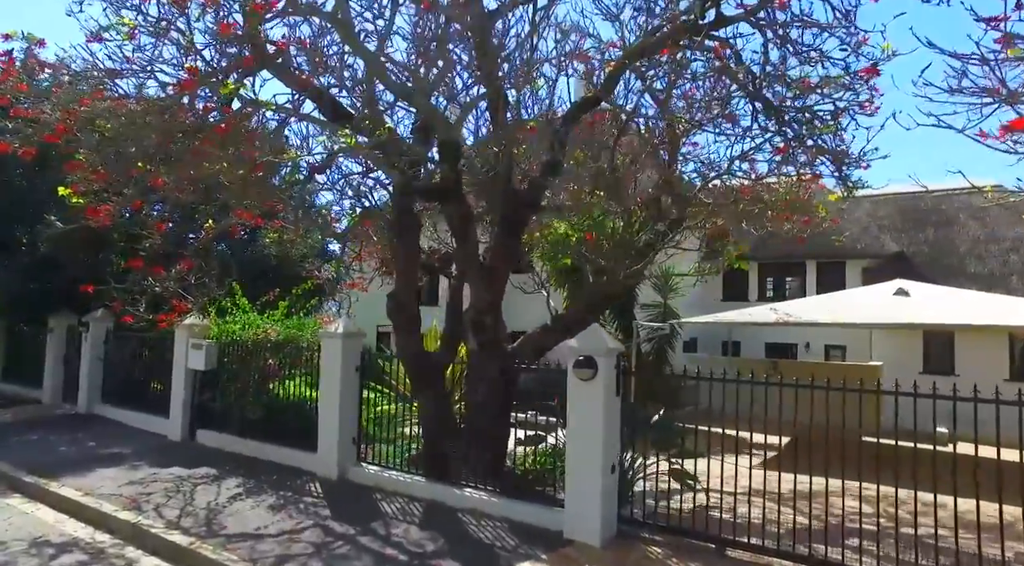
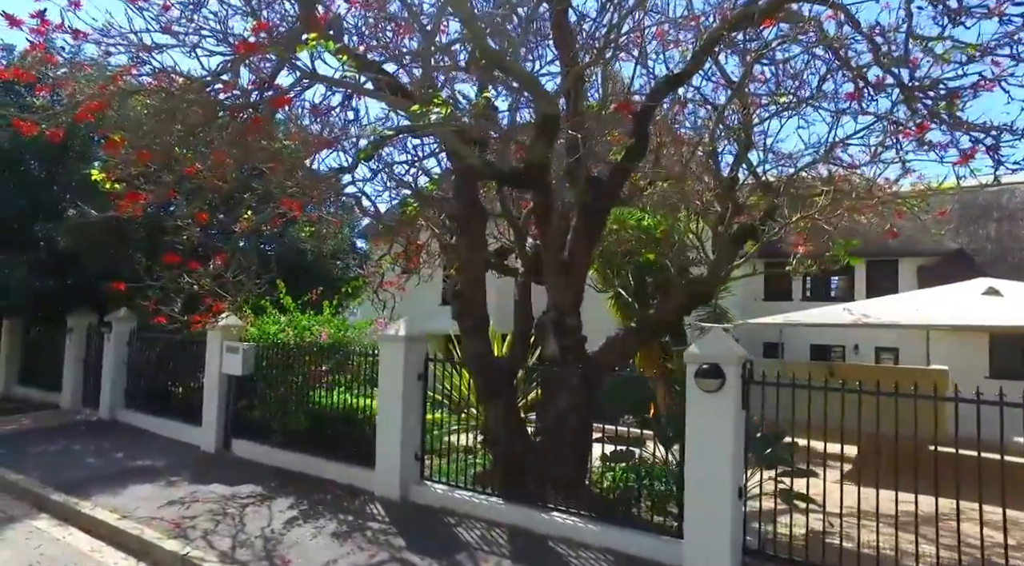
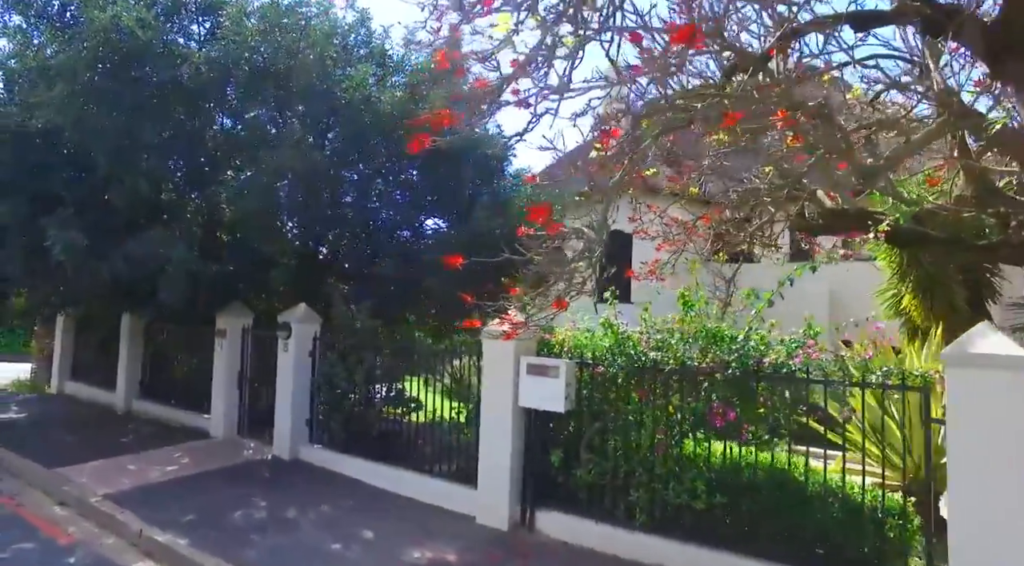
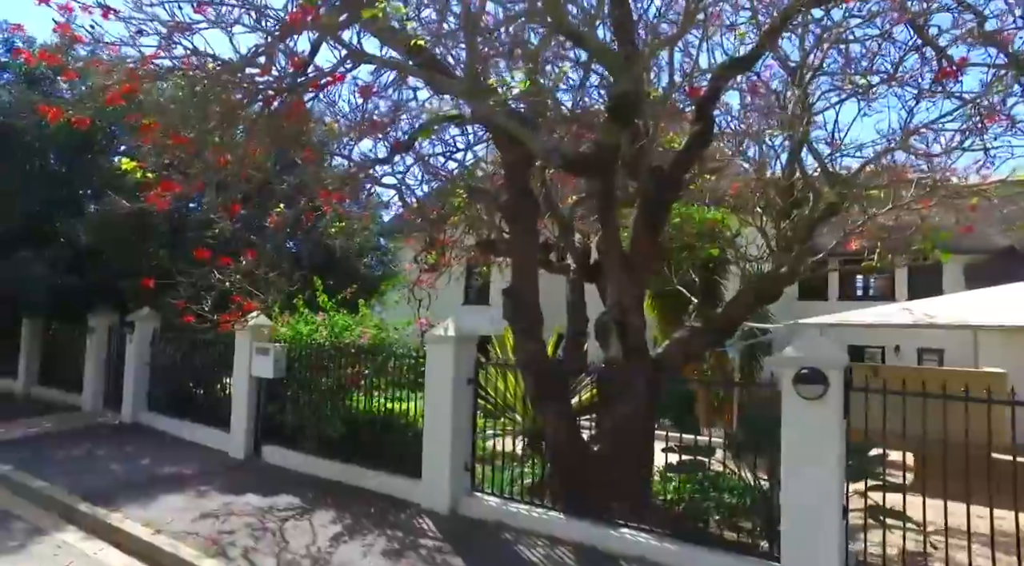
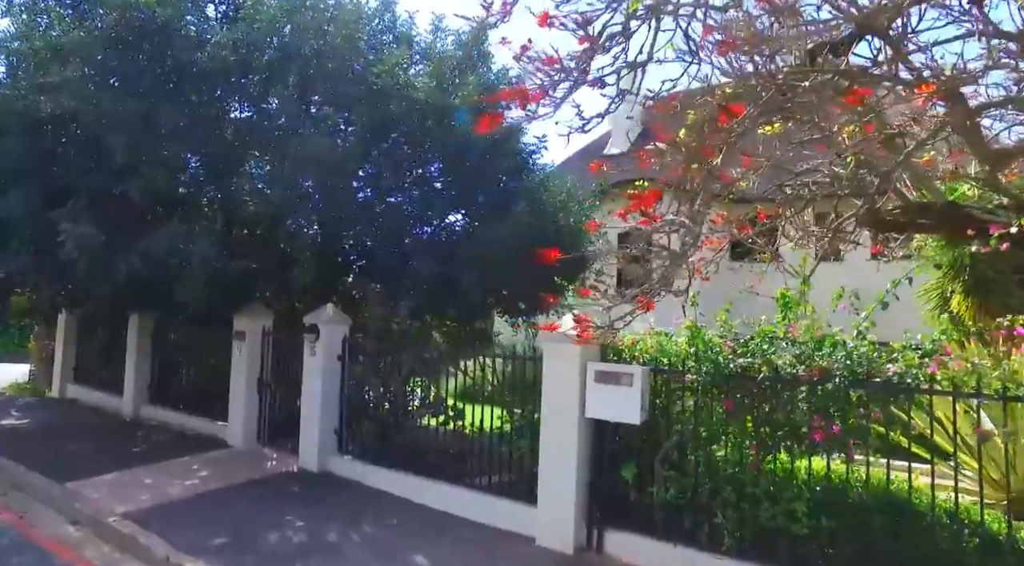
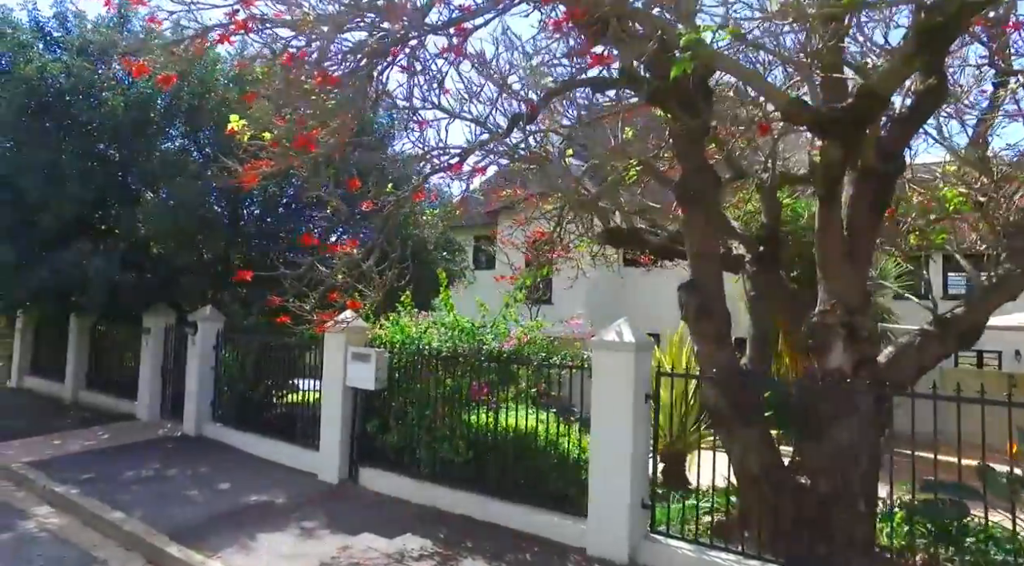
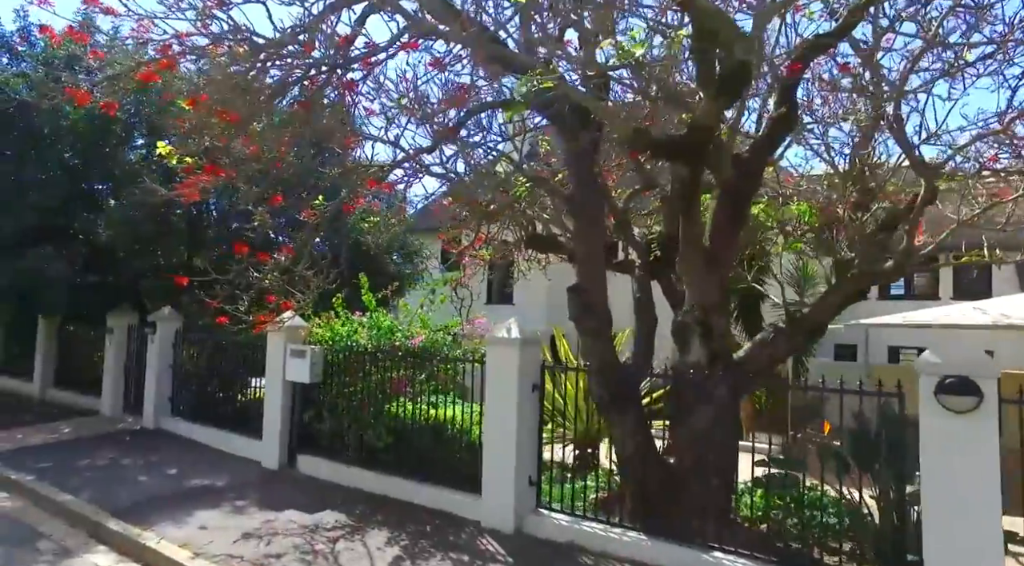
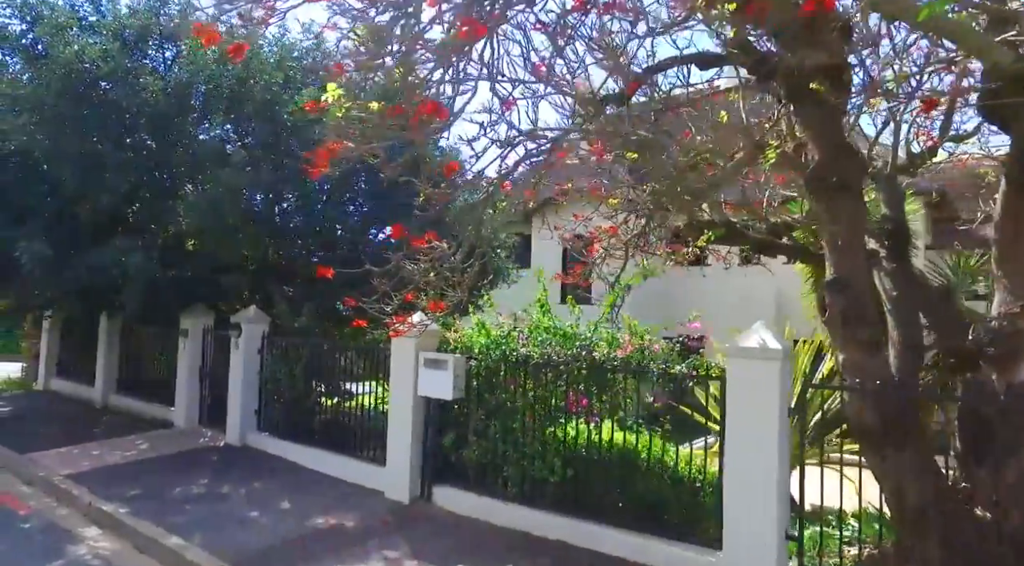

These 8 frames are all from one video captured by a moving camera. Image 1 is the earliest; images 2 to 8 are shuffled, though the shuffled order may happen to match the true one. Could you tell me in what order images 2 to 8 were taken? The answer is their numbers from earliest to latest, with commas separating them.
2, 4, 7, 6, 8, 3, 5
